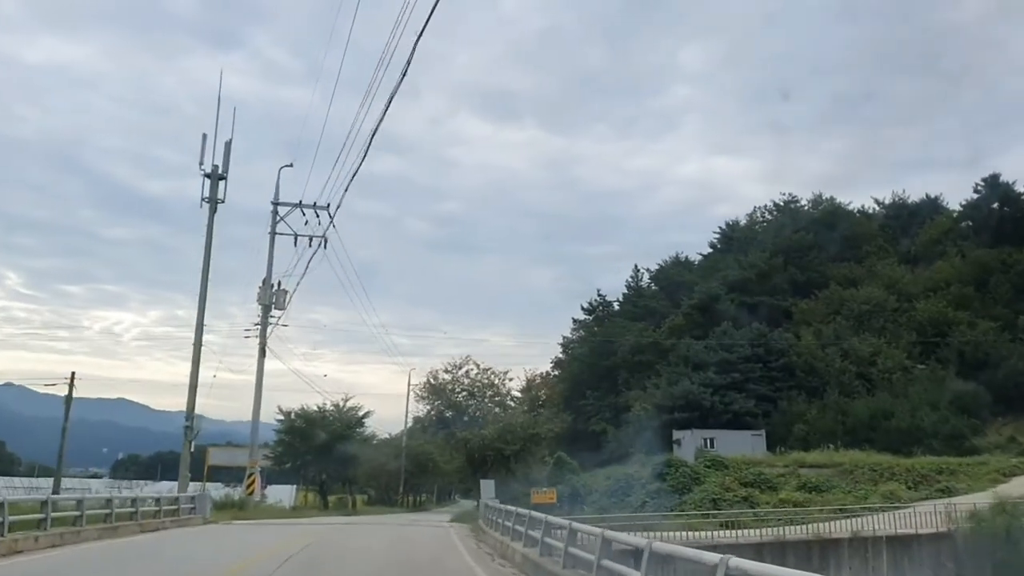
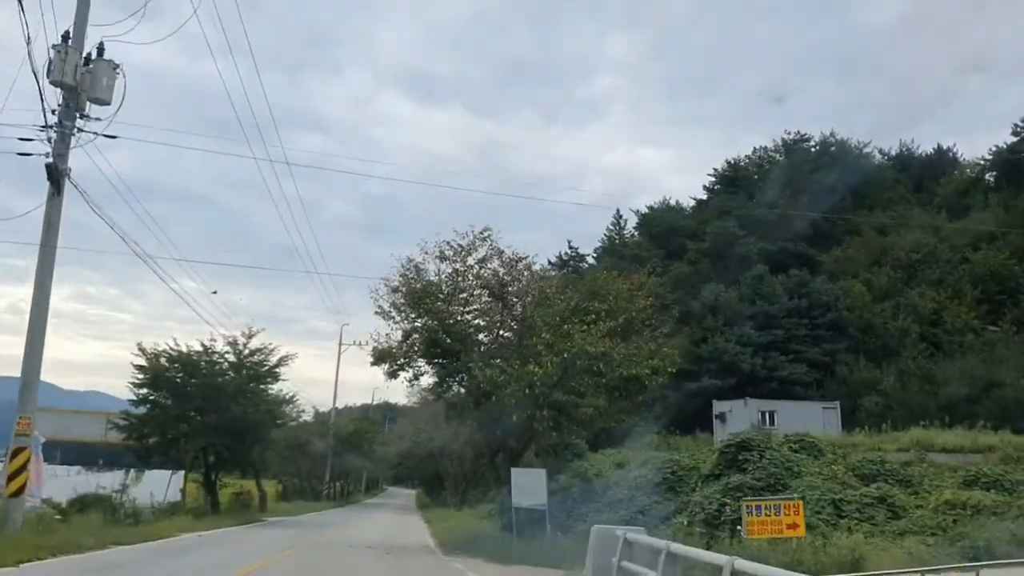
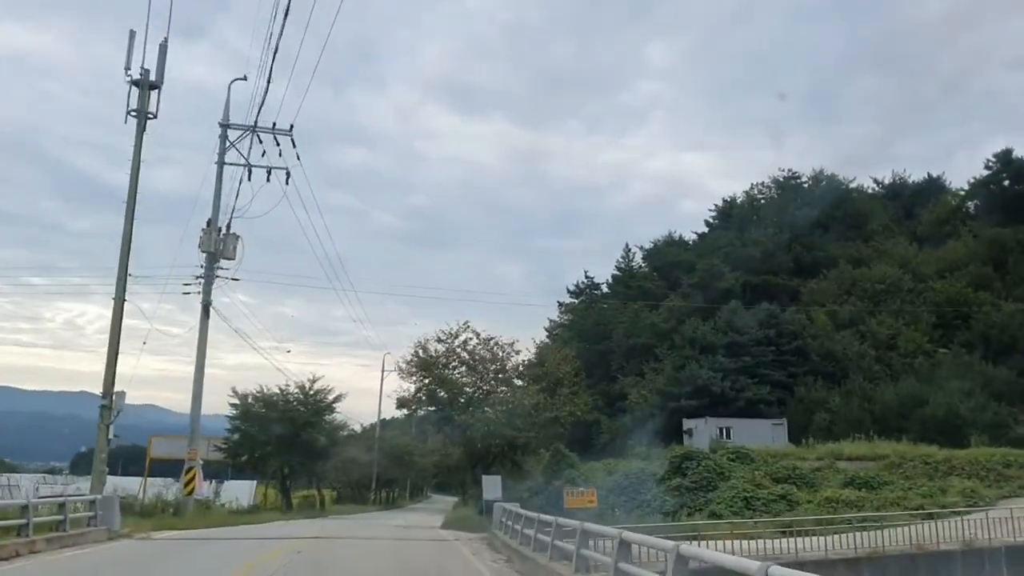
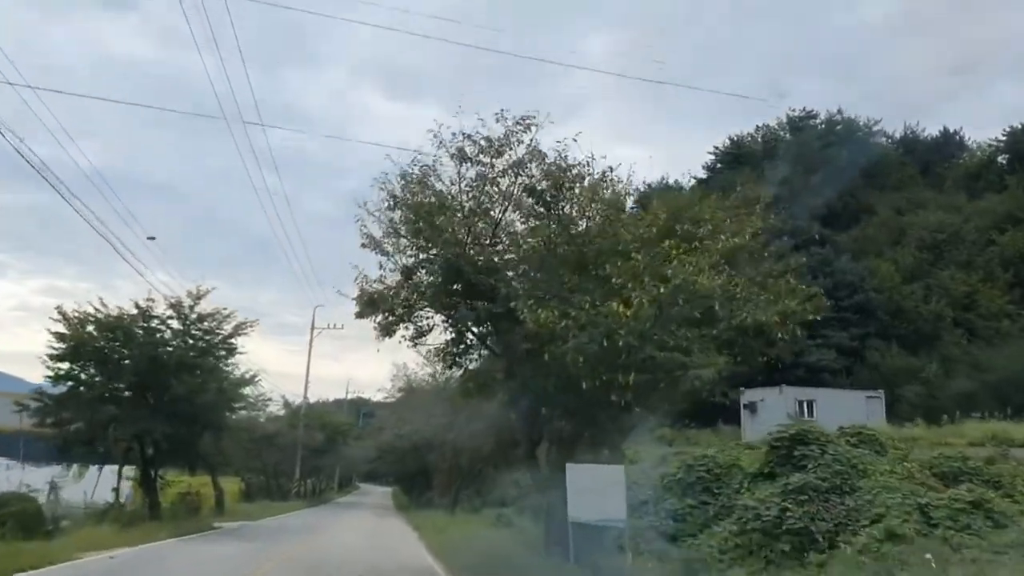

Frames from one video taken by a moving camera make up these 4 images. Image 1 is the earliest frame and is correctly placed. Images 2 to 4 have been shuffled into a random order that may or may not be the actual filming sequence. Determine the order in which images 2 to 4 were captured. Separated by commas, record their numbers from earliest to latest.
3, 2, 4
